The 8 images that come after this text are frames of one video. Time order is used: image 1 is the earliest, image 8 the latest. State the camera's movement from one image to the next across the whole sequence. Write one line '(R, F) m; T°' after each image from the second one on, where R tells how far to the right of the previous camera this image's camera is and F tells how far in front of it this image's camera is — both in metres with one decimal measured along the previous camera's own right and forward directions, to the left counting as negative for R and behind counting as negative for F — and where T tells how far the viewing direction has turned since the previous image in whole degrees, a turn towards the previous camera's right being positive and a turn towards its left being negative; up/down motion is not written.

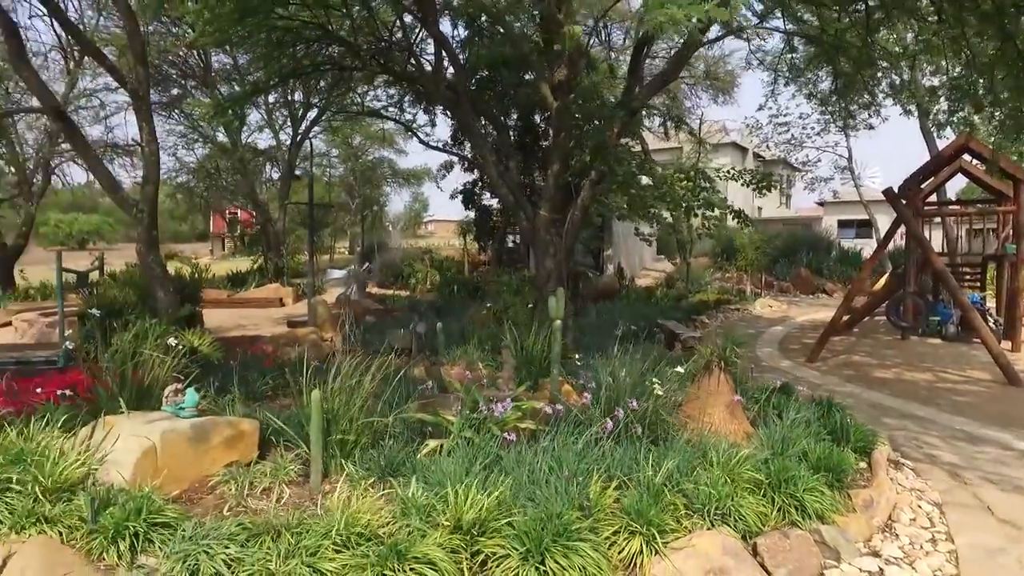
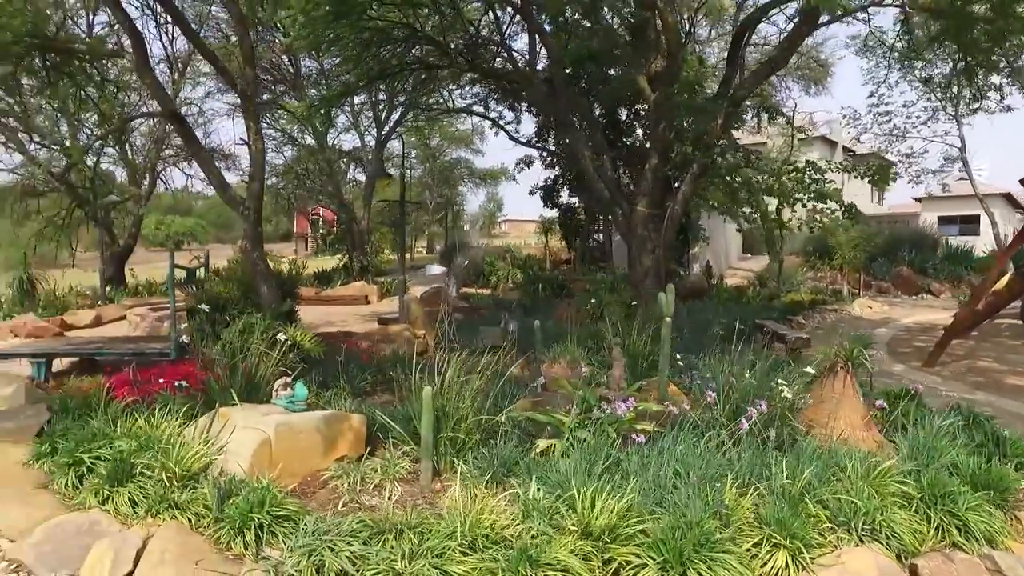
(-0.2, +0.1) m; -6°
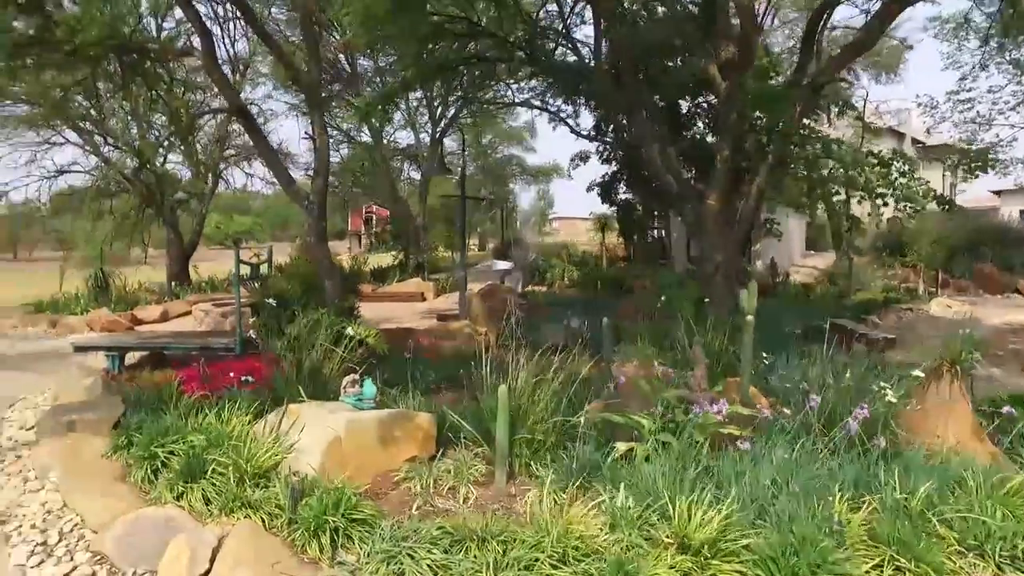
(-0.2, +0.2) m; -4°
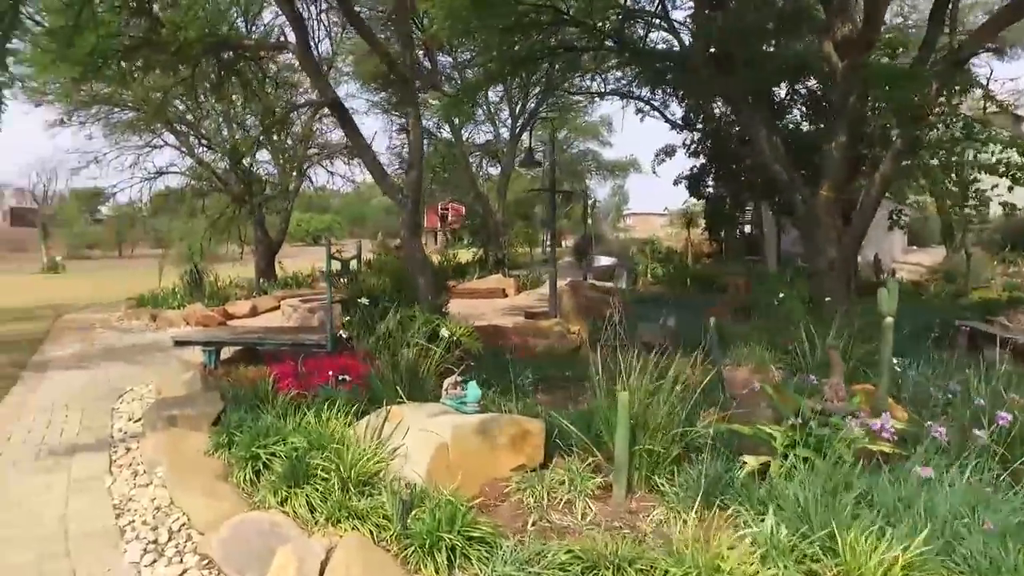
(-0.2, +0.3) m; -6°
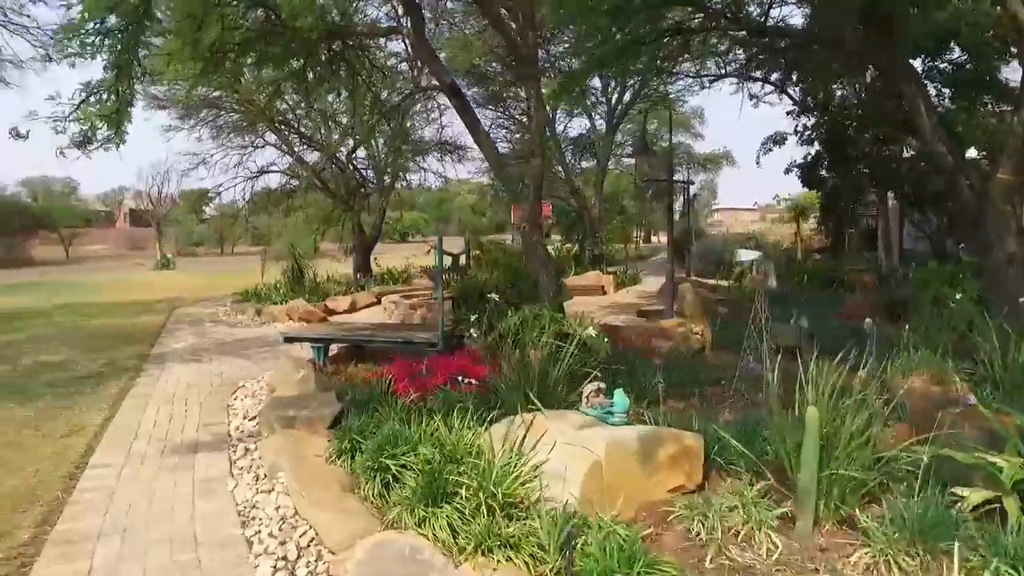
(-0.4, +0.4) m; -7°
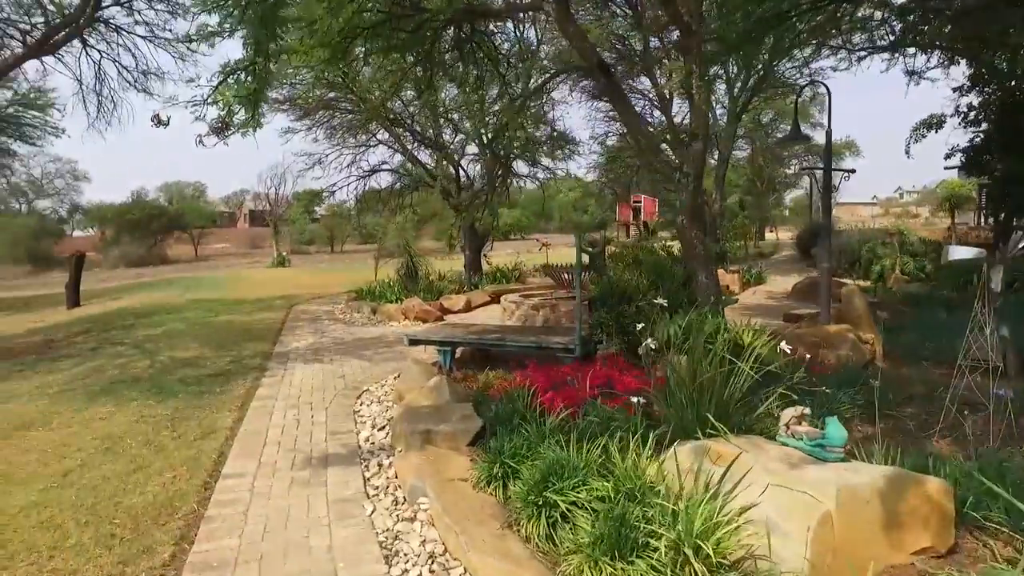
(-0.4, +0.6) m; -8°
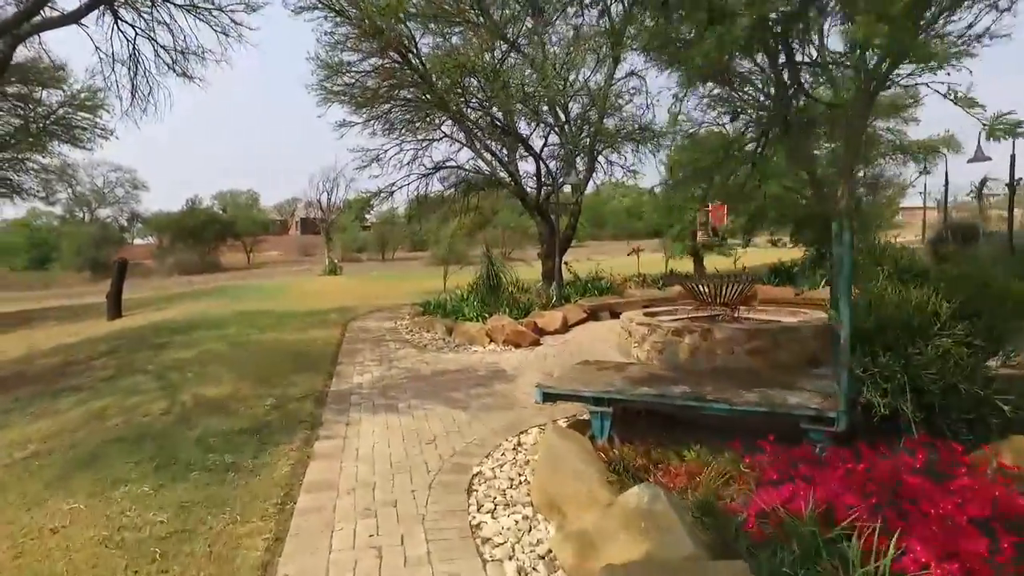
(-0.9, +2.5) m; -4°
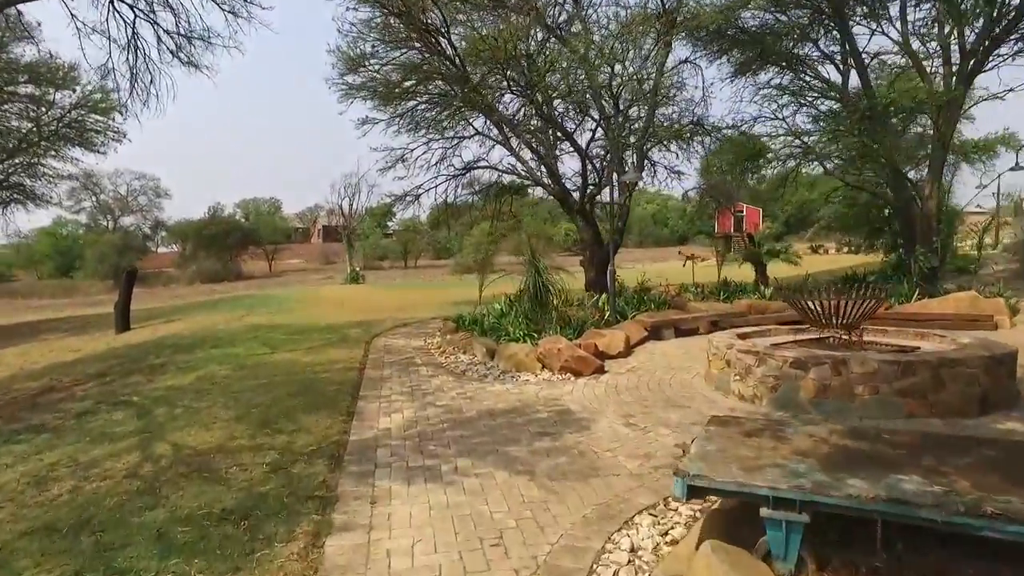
(-0.4, +1.6) m; -2°
